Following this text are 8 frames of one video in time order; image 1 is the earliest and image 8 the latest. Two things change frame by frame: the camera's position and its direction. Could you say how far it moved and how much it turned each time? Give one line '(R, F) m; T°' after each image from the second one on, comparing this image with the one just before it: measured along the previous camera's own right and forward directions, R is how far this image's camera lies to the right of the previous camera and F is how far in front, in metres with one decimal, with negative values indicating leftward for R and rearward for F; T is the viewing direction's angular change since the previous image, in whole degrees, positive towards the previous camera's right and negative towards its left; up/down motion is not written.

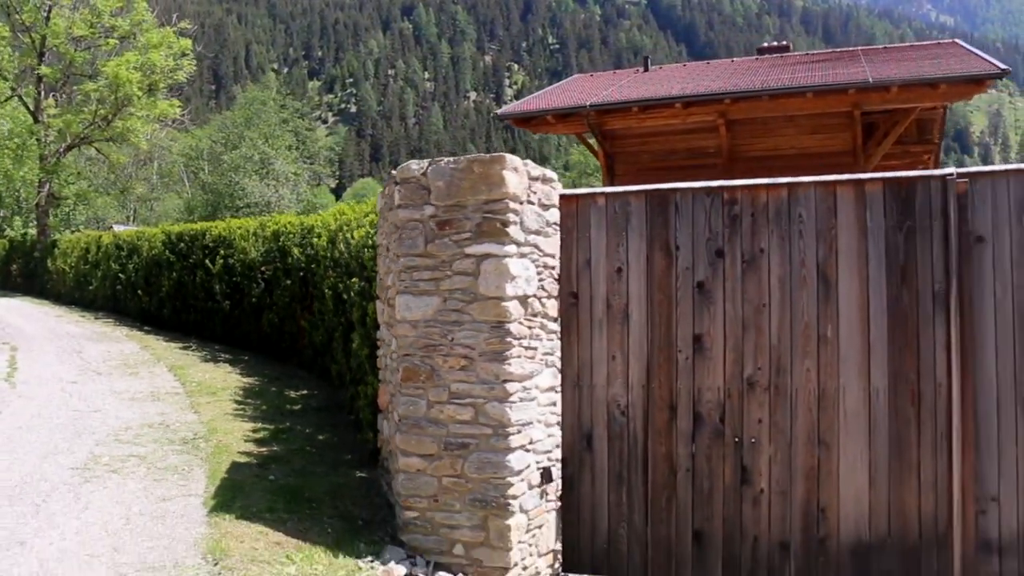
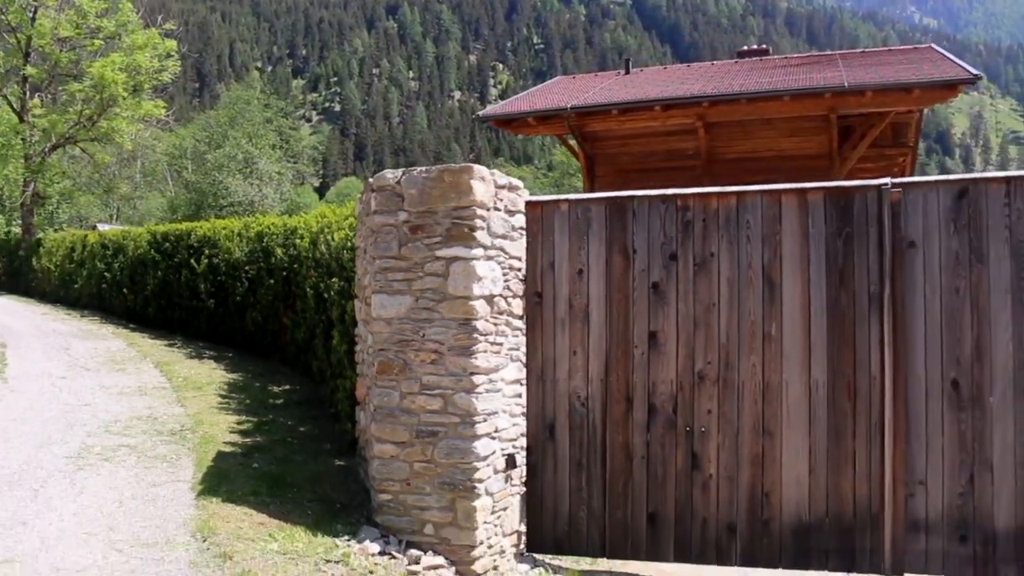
(+0.1, -0.3) m; +1°
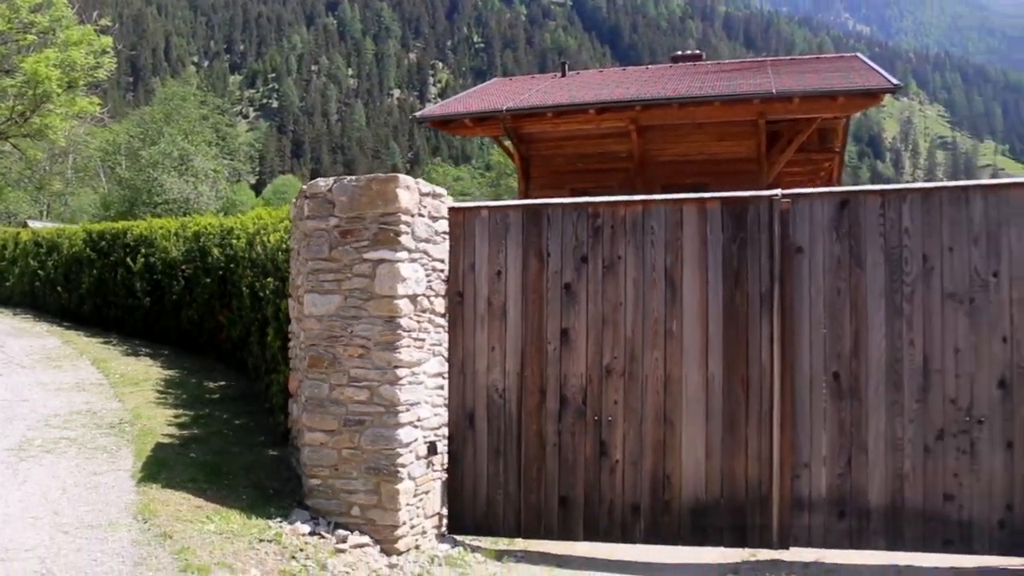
(+0.1, -0.4) m; +4°
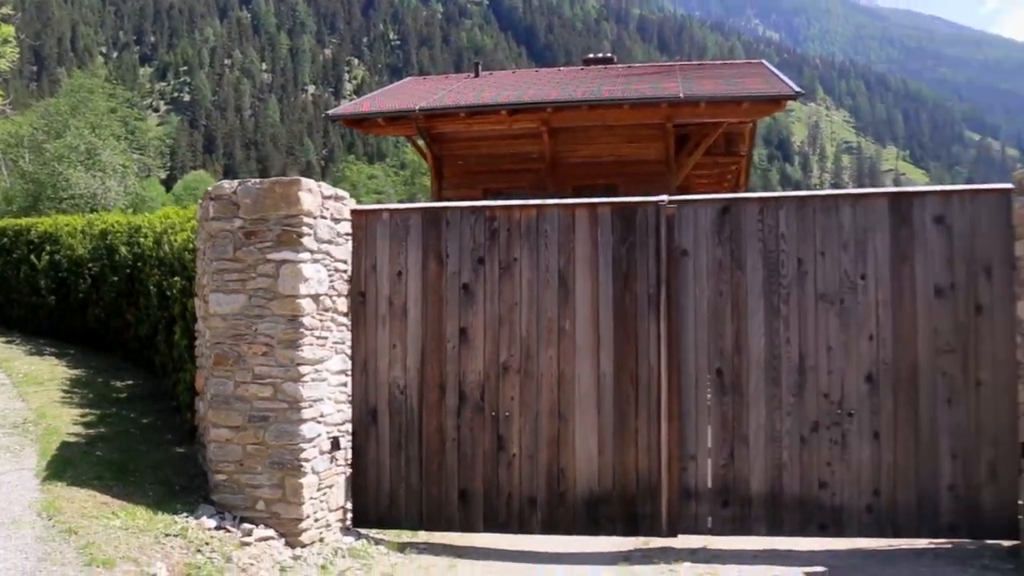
(+0.1, -0.3) m; +6°
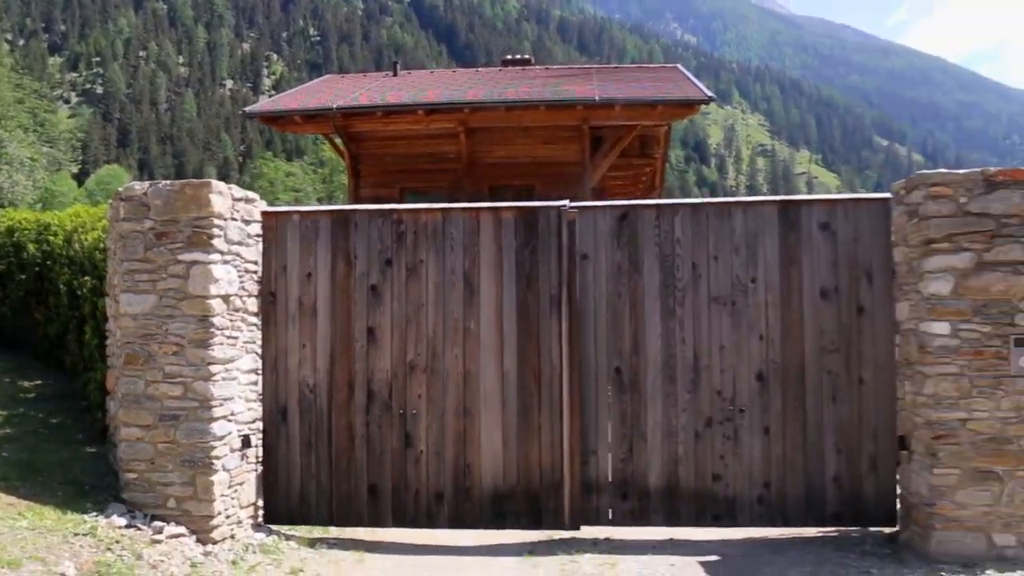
(+0.1, -0.3) m; +6°
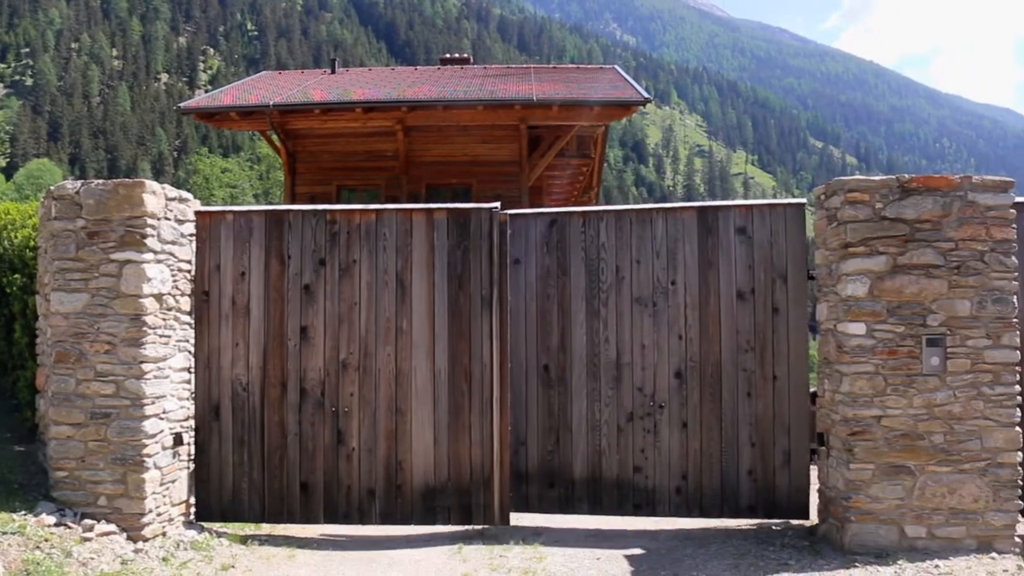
(+0.1, -0.2) m; +4°
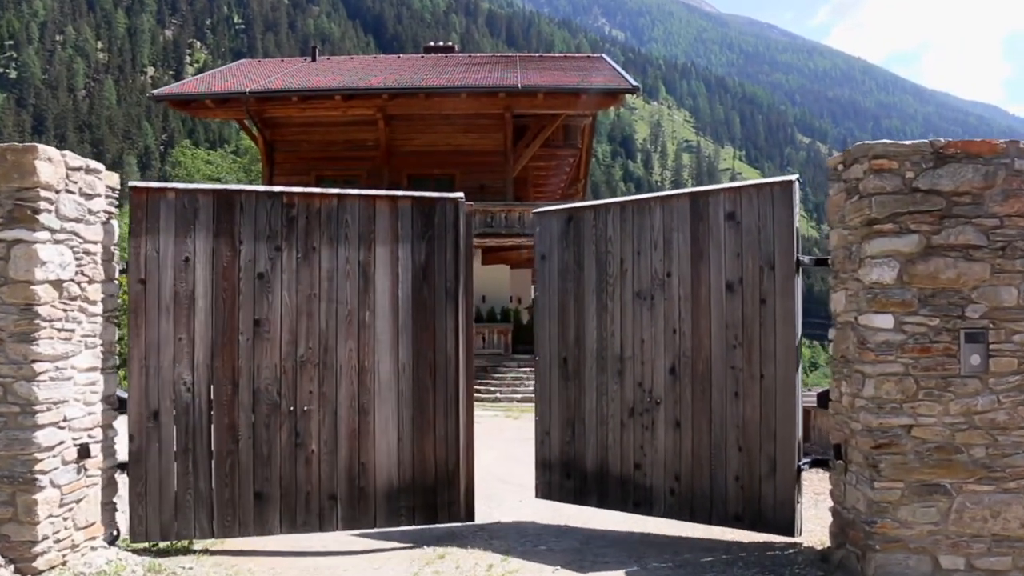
(+0.1, +0.7) m; +1°
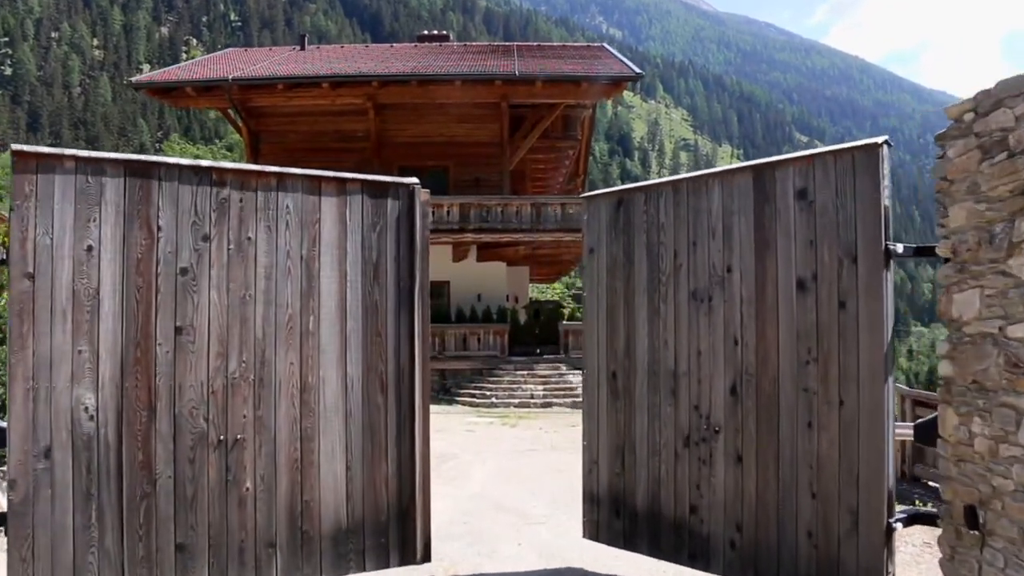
(0.0, +1.2) m; 0°
